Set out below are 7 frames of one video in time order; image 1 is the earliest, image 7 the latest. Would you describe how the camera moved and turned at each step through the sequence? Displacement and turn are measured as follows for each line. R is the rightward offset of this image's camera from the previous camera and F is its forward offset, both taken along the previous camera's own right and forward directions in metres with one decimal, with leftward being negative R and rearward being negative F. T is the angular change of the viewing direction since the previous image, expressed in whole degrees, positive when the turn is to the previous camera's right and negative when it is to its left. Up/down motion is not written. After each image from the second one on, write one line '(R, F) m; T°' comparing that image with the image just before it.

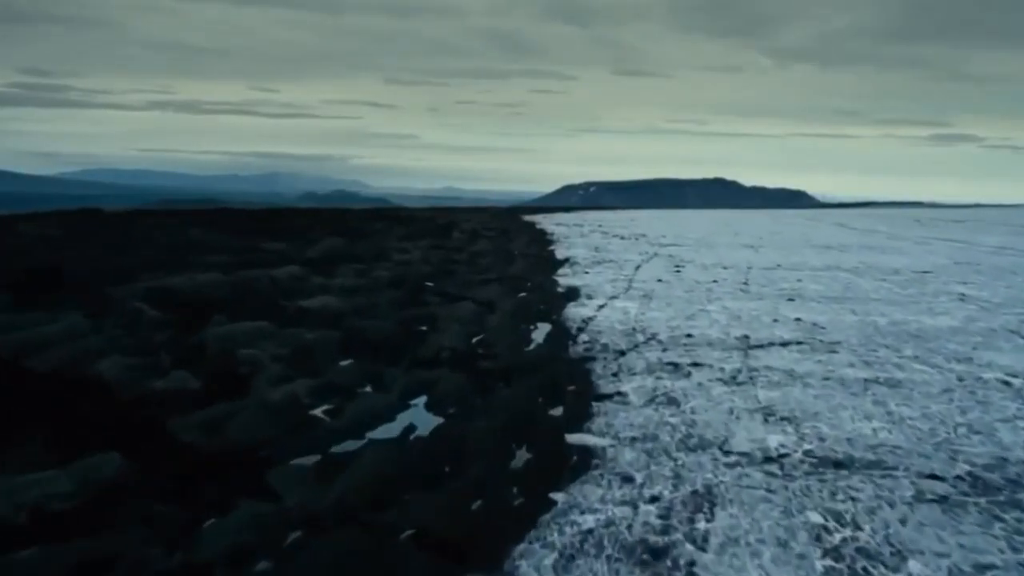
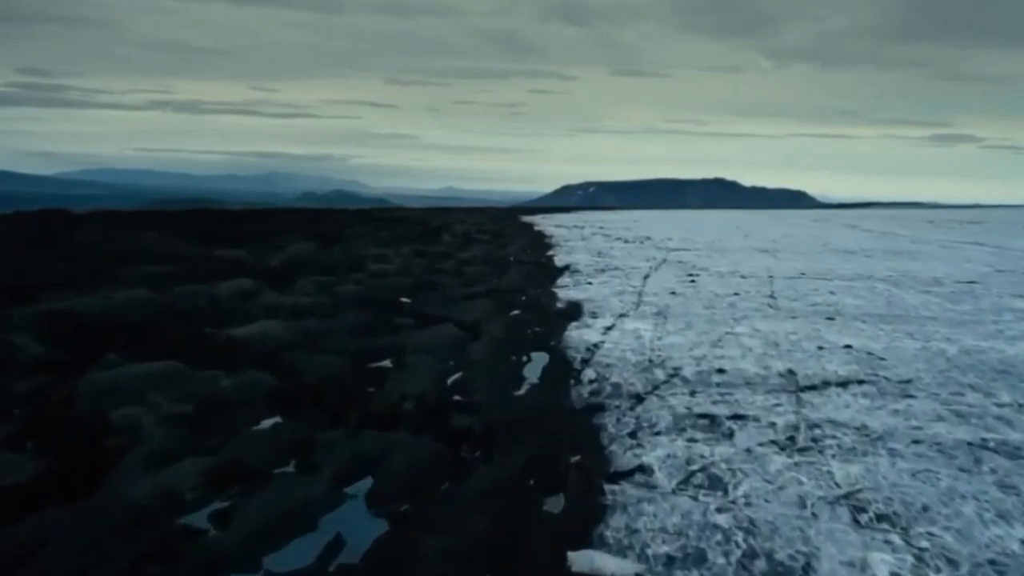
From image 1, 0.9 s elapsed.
(+0.1, +2.6) m; 0°
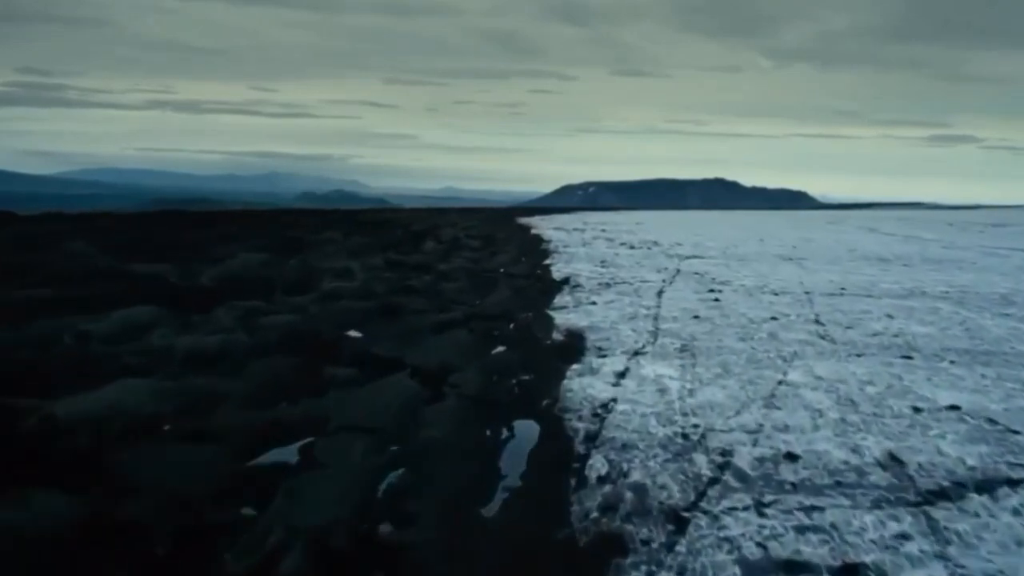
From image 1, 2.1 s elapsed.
(+0.2, +3.5) m; 0°
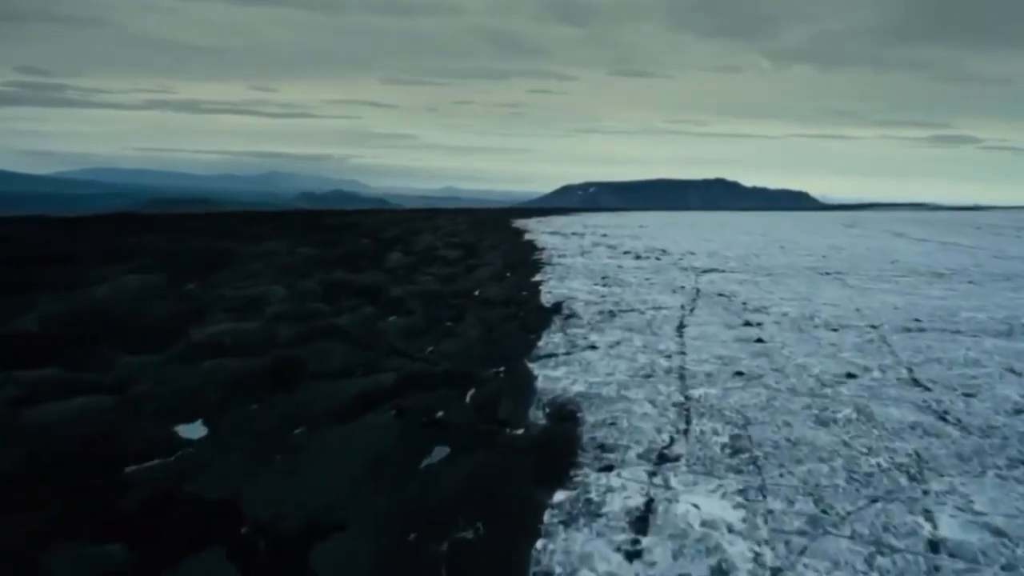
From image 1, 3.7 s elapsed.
(+0.4, +4.6) m; 0°
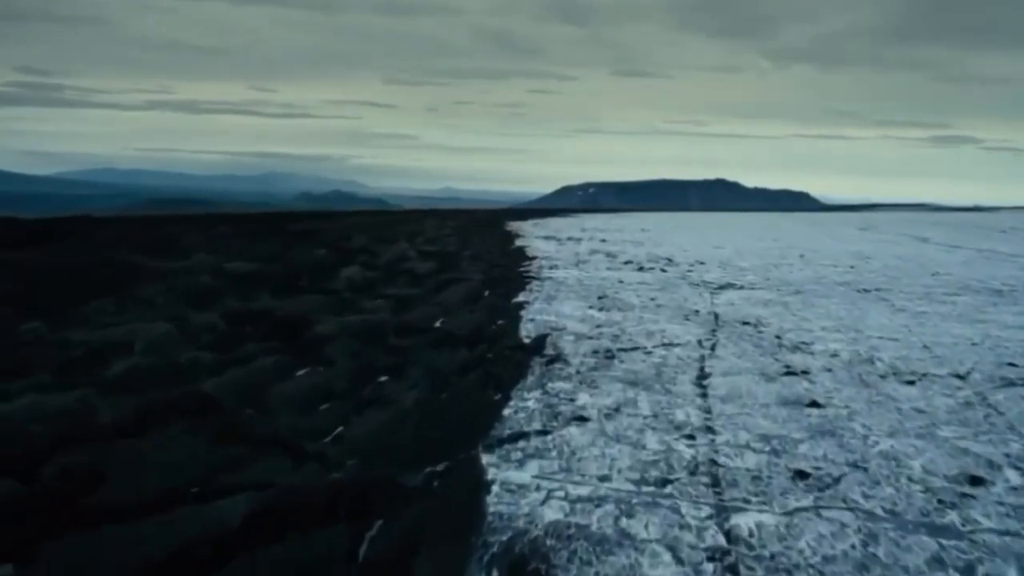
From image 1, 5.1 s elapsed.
(+0.4, +3.8) m; 0°
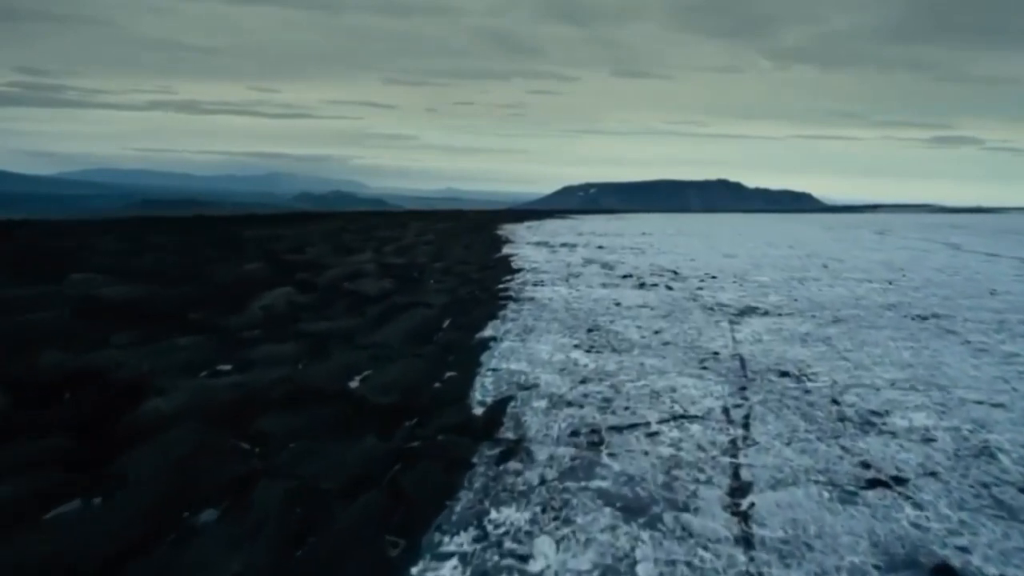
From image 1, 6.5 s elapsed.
(+0.5, +4.1) m; 0°
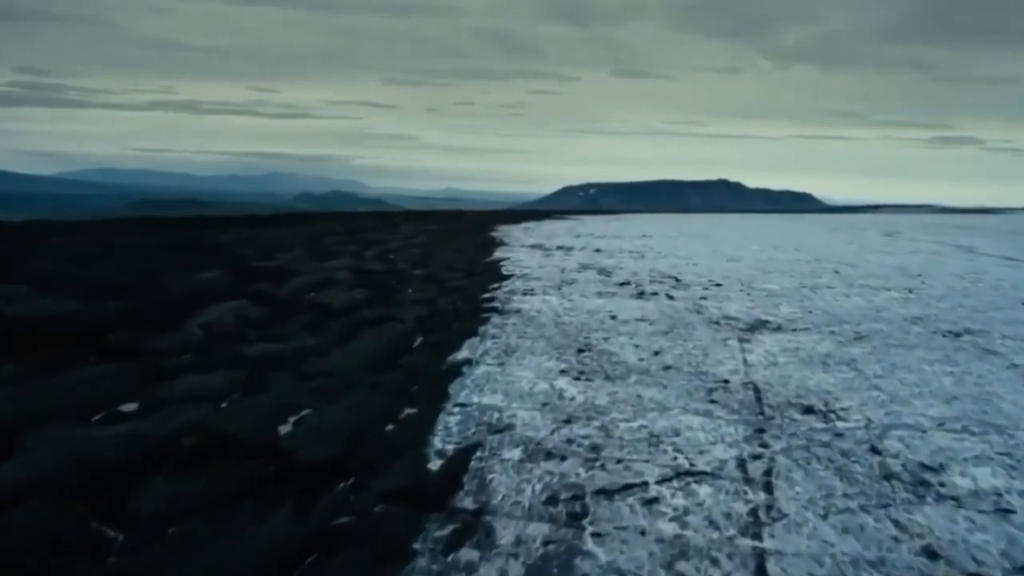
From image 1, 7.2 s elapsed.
(+0.3, +1.9) m; 0°
